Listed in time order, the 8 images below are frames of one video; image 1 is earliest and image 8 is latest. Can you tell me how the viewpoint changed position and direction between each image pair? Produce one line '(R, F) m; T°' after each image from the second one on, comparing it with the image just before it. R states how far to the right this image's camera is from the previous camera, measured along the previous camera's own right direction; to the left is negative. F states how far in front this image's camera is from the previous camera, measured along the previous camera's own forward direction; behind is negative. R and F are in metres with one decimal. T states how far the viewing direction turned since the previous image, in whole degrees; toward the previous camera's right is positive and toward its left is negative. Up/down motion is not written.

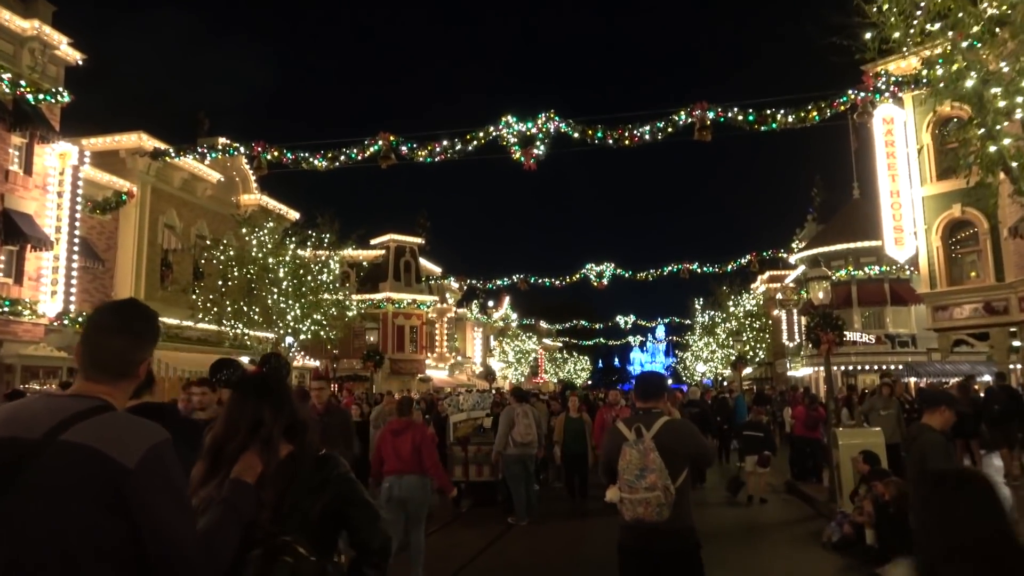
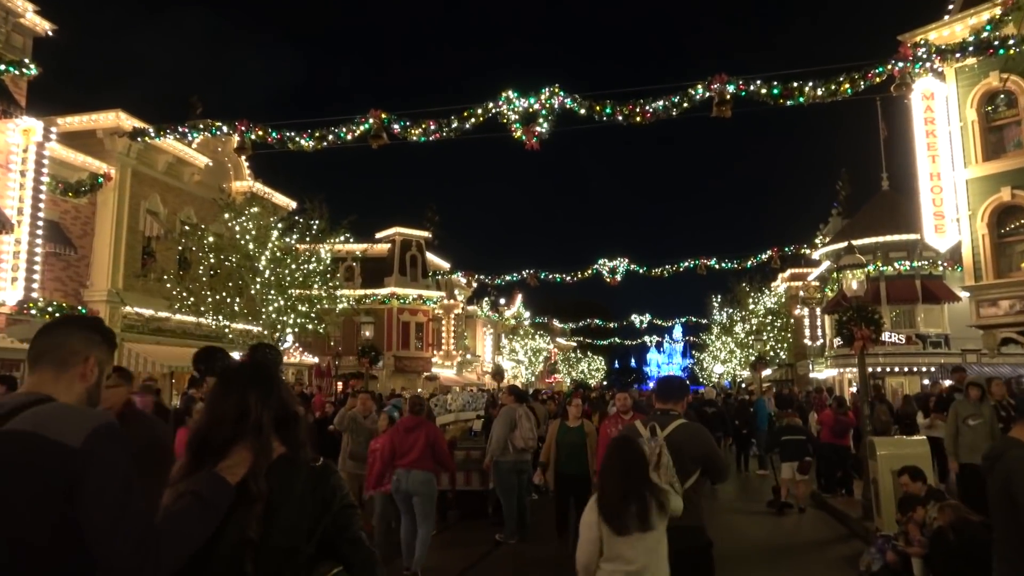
(+0.4, +1.5) m; -1°
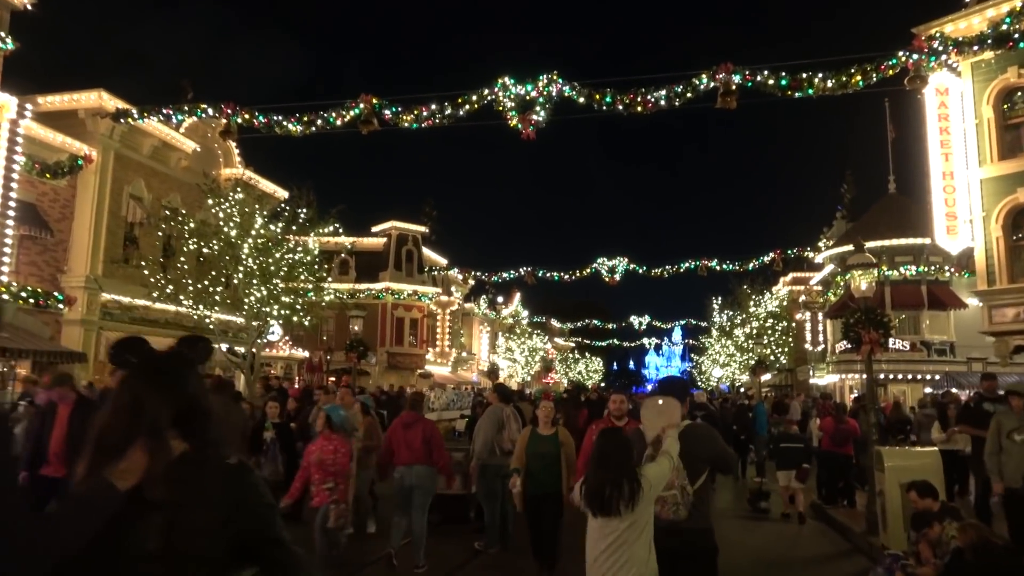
(+0.2, +0.7) m; 0°
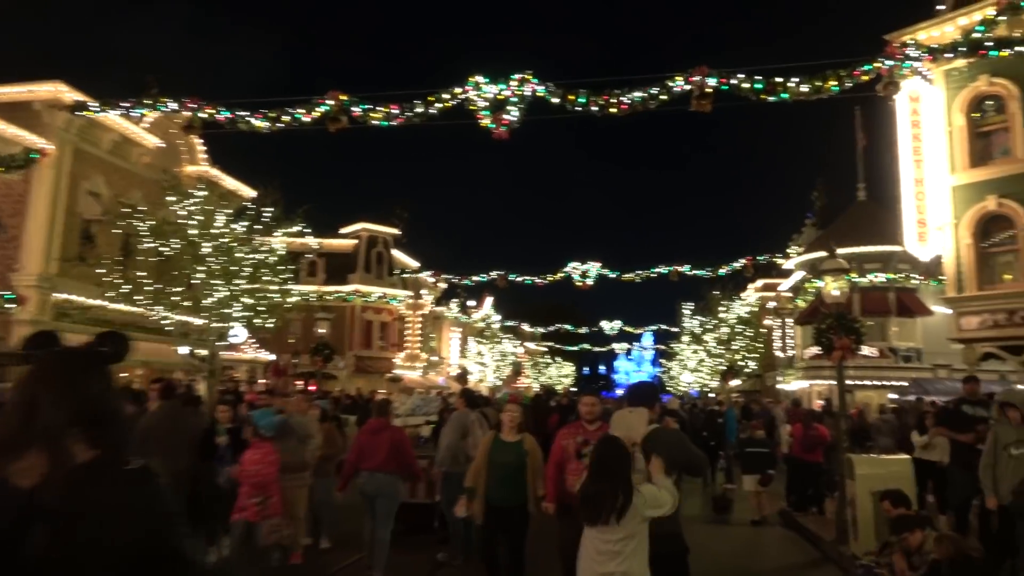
(+0.1, +0.3) m; +2°
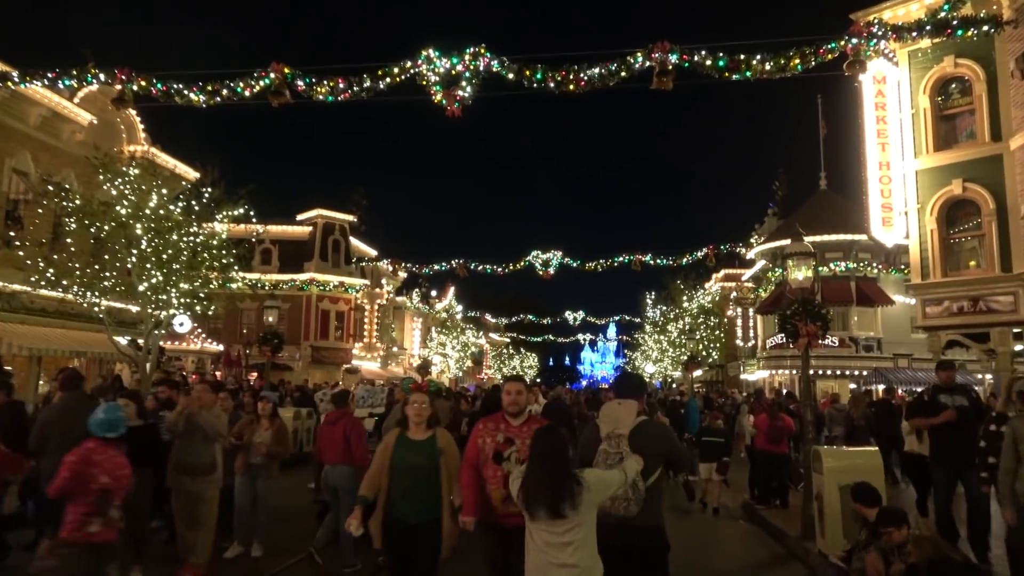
(+0.2, +0.7) m; +2°
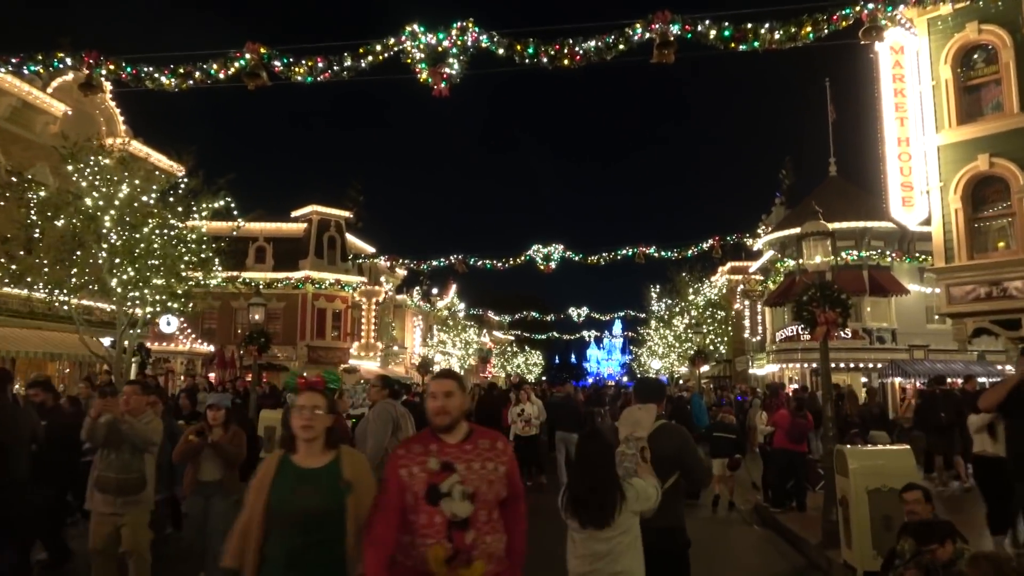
(+0.2, +1.0) m; 0°
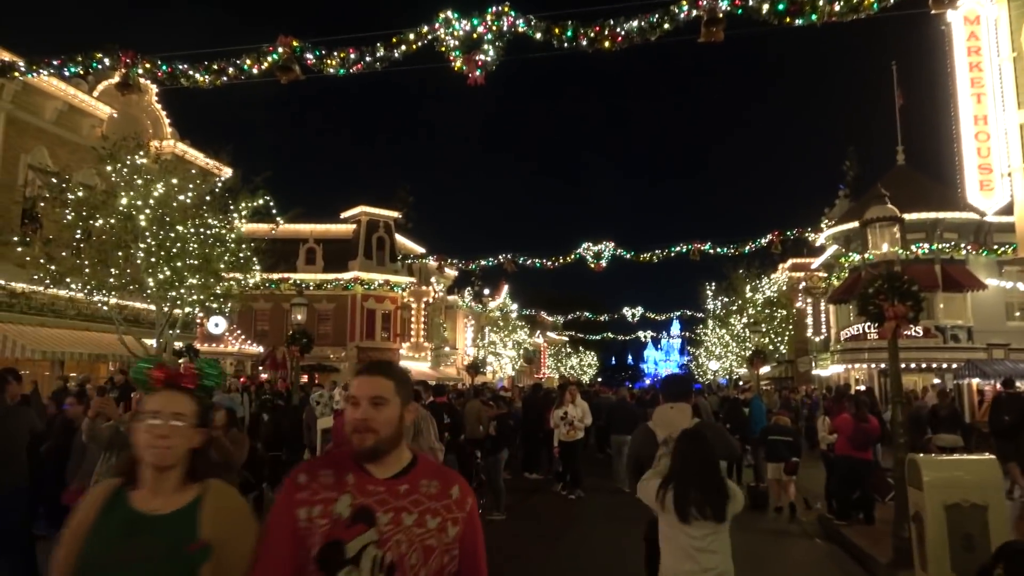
(+0.3, +0.7) m; -4°
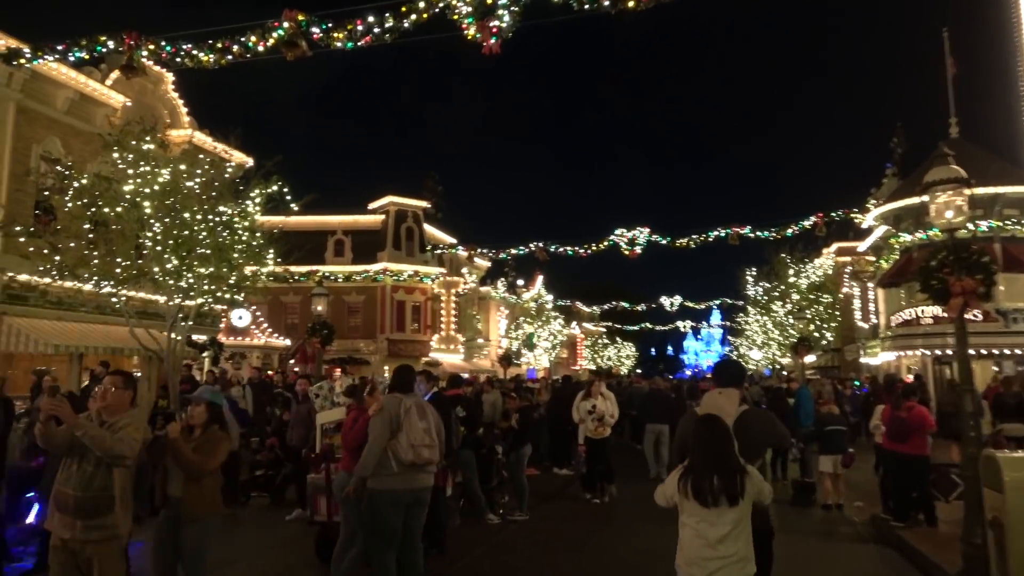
(+0.3, +0.9) m; -3°
